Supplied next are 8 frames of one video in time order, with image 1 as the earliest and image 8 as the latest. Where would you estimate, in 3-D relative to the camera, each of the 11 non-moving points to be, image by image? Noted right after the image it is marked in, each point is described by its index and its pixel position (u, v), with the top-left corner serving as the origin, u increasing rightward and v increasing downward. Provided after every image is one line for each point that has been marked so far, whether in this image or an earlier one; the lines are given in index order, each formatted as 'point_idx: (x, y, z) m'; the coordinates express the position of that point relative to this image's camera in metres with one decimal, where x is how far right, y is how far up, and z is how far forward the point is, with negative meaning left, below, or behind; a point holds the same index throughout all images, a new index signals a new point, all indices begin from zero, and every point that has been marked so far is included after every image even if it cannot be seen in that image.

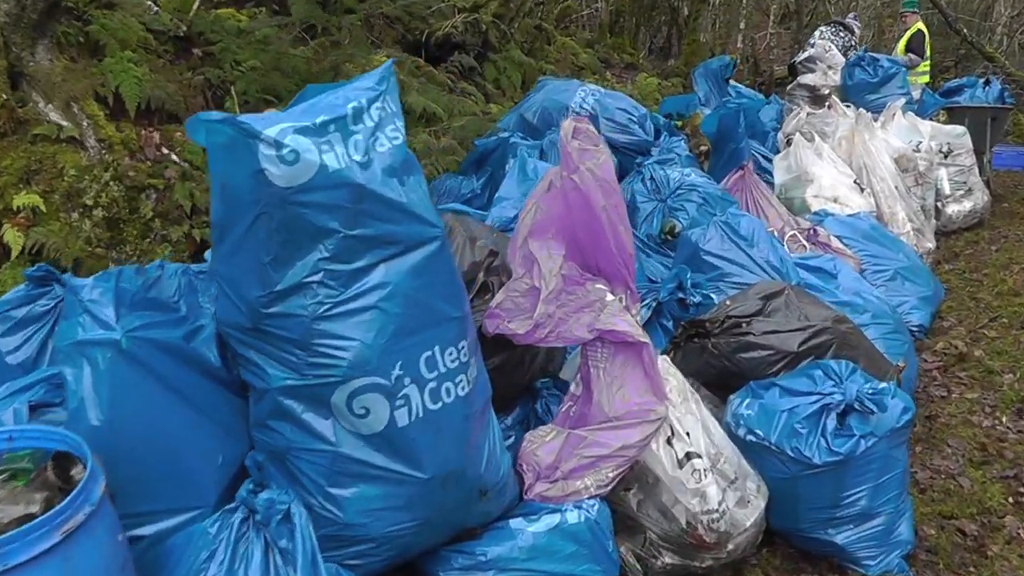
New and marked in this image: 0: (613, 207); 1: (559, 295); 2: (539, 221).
0: (+0.2, +0.1, +2.4) m
1: (+0.1, 0.0, +2.4) m
2: (0.0, +0.1, +2.4) m
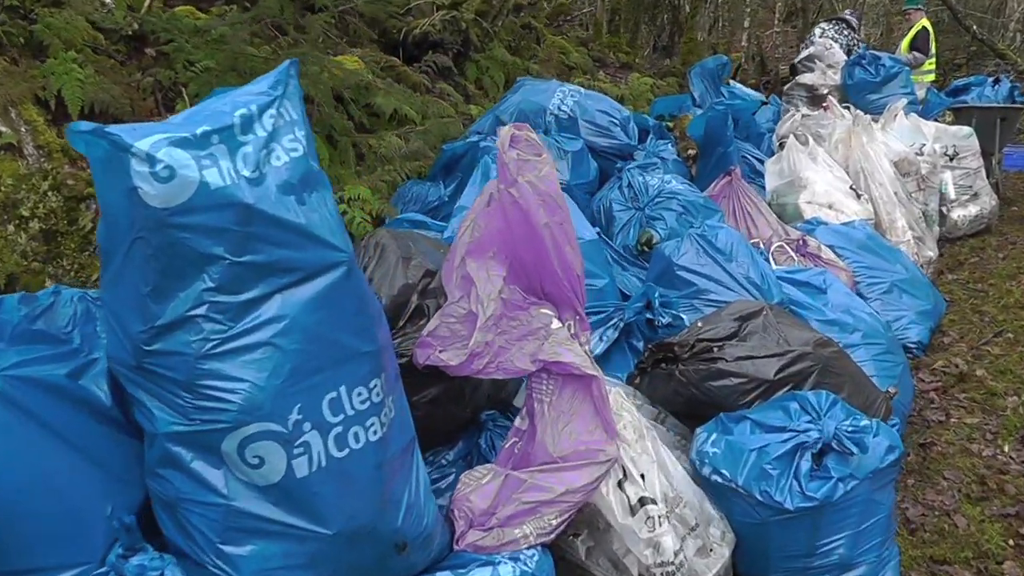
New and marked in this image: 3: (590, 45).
0: (+0.1, +0.1, +2.1) m
1: (0.0, -0.1, +2.1) m
2: (-0.1, +0.1, +2.2) m
3: (+0.5, +1.5, +8.0) m
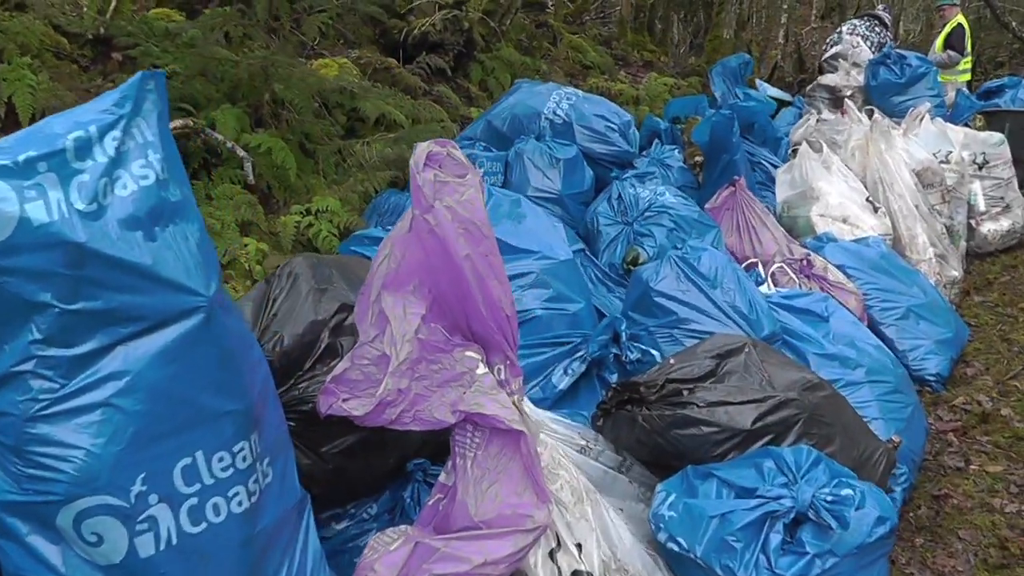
0: (0.0, 0.0, +1.8) m
1: (-0.1, -0.1, +1.8) m
2: (-0.2, 0.0, +1.9) m
3: (+0.6, +1.4, +7.6) m
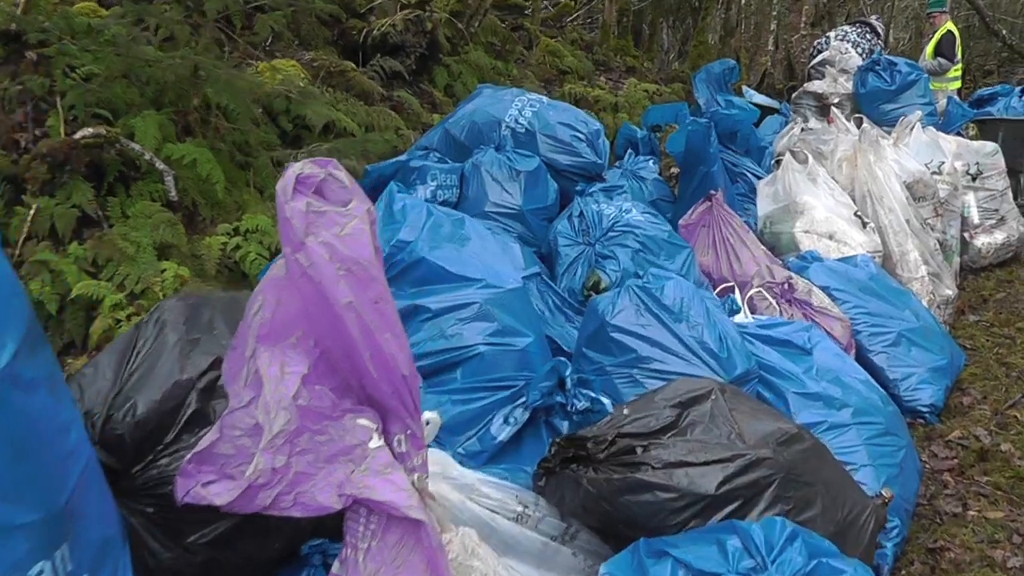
0: (-0.2, 0.0, +1.5) m
1: (-0.2, -0.2, +1.5) m
2: (-0.3, 0.0, +1.5) m
3: (+0.5, +1.3, +7.3) m
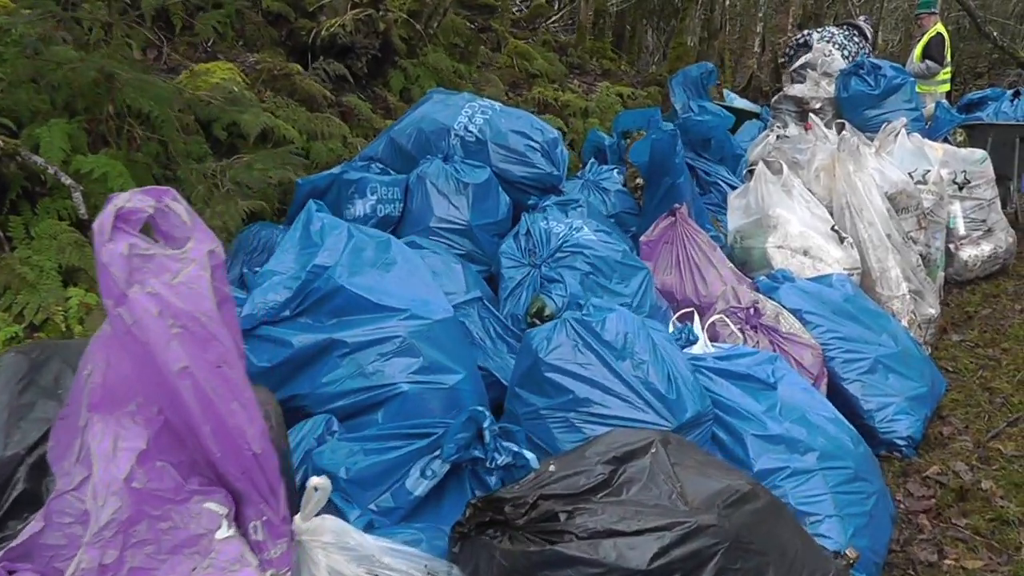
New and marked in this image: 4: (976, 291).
0: (-0.3, -0.1, +1.2) m
1: (-0.4, -0.2, +1.2) m
2: (-0.4, -0.1, +1.3) m
3: (+0.3, +1.3, +7.1) m
4: (+1.5, 0.0, +4.4) m
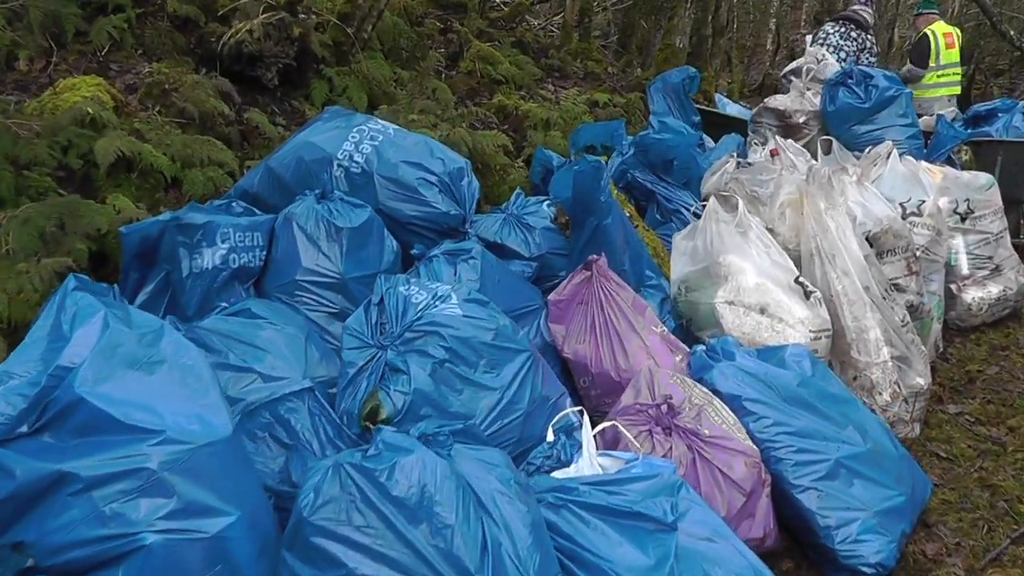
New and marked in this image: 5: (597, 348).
0: (-0.6, -0.2, +0.6) m
1: (-0.7, -0.4, +0.6) m
2: (-0.7, -0.2, +0.6) m
3: (+0.2, +1.1, +6.4) m
4: (+1.3, -0.2, +3.7) m
5: (+0.2, -0.1, +2.6) m
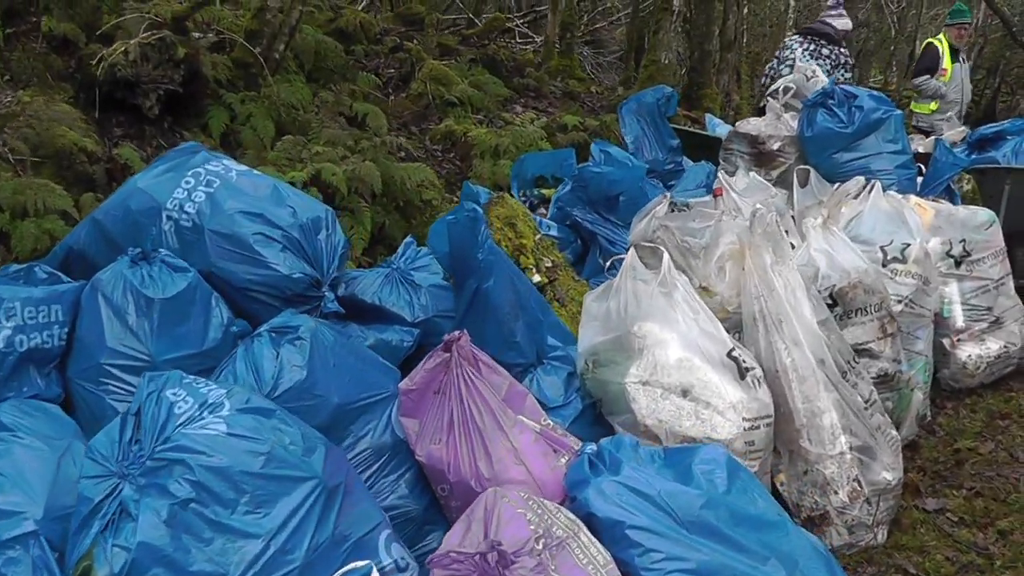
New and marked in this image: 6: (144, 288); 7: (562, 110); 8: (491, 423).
0: (-0.9, -0.3, 0.0) m
1: (-1.0, -0.5, +0.1) m
2: (-1.0, -0.4, +0.1) m
3: (0.0, +1.0, +5.8) m
4: (+1.1, -0.3, +3.1) m
5: (-0.1, -0.3, +2.0) m
6: (-0.6, 0.0, +2.2) m
7: (+0.2, +0.7, +5.4) m
8: (0.0, -0.2, +2.0) m
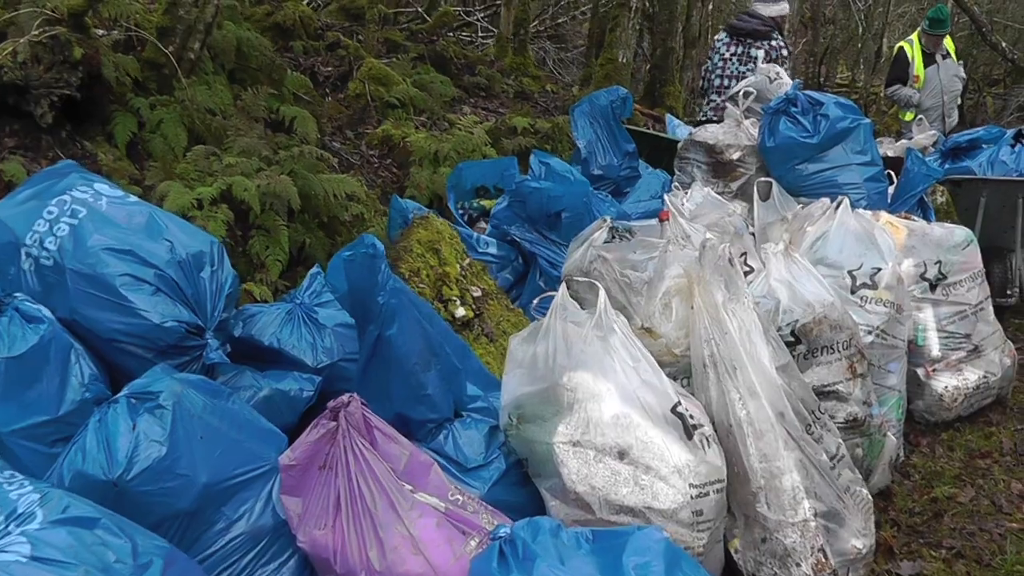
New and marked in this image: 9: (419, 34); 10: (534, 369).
0: (-1.0, -0.4, -0.3) m
1: (-1.1, -0.6, -0.3) m
2: (-1.1, -0.5, -0.2) m
3: (-0.2, +0.9, +5.5) m
4: (+1.0, -0.3, +2.8) m
5: (-0.2, -0.3, +1.7) m
6: (-0.8, -0.1, +1.9) m
7: (0.0, +0.7, +5.0) m
8: (-0.2, -0.3, +1.7) m
9: (-0.4, +1.1, +5.9) m
10: (0.0, -0.1, +2.1) m
